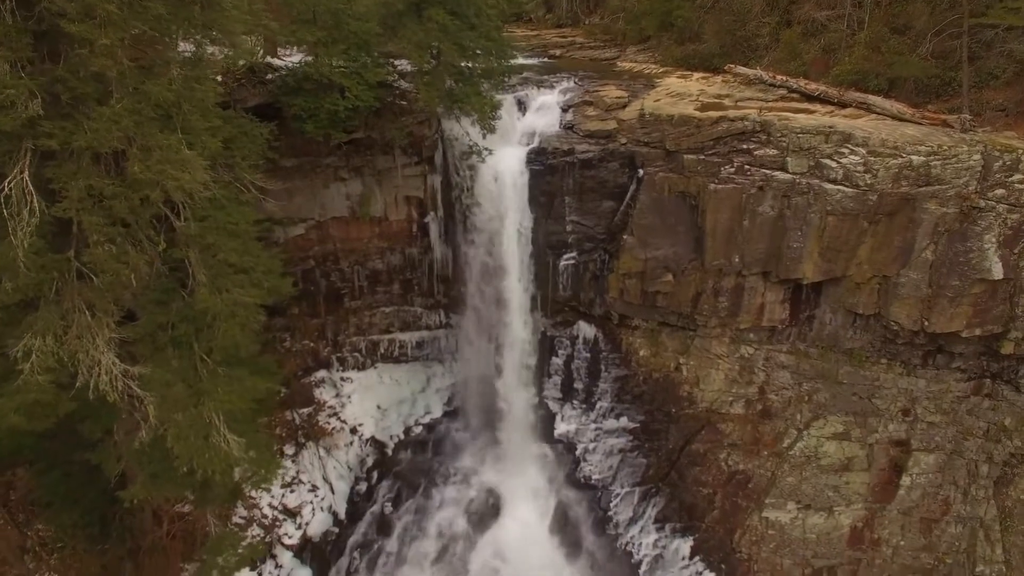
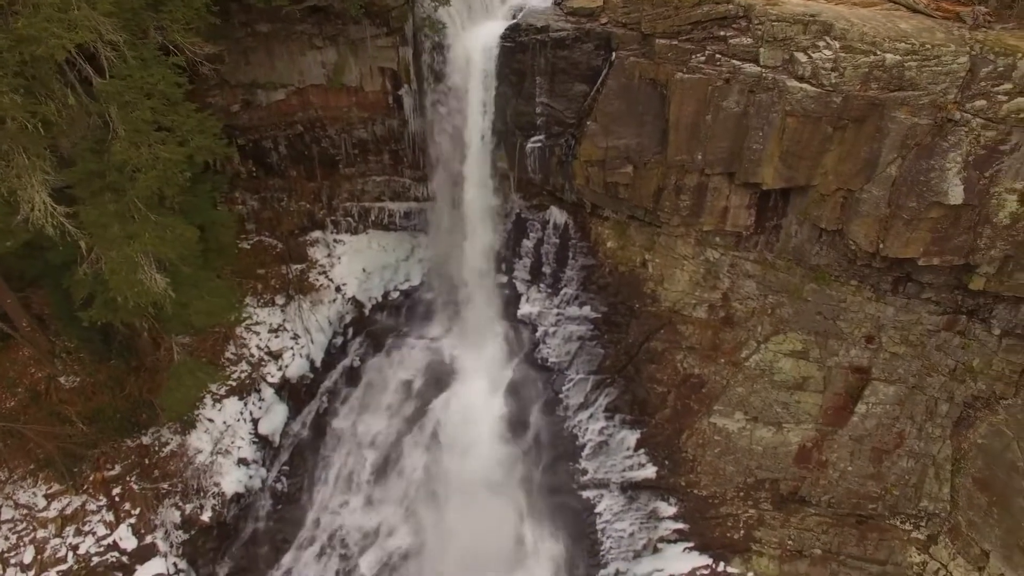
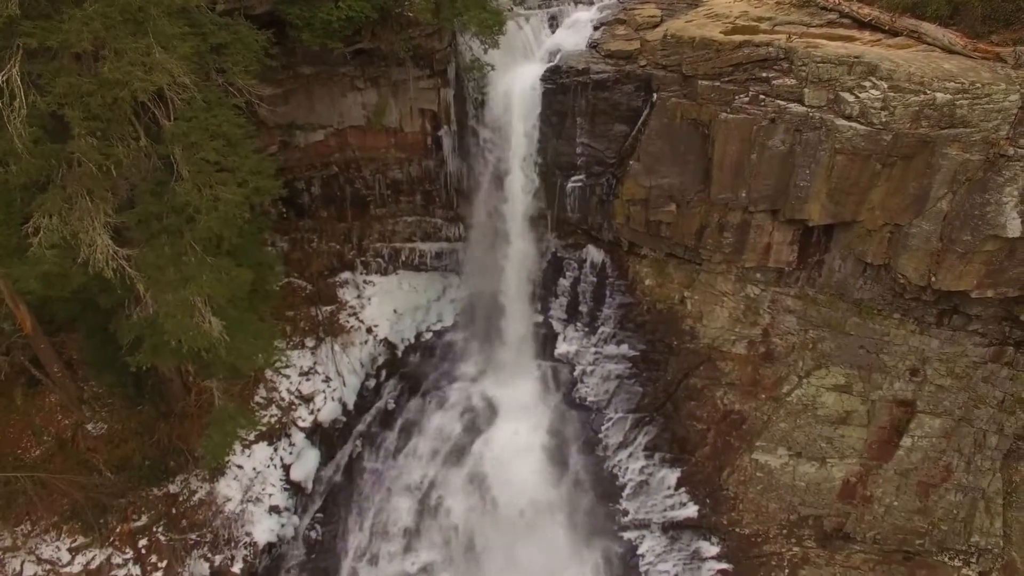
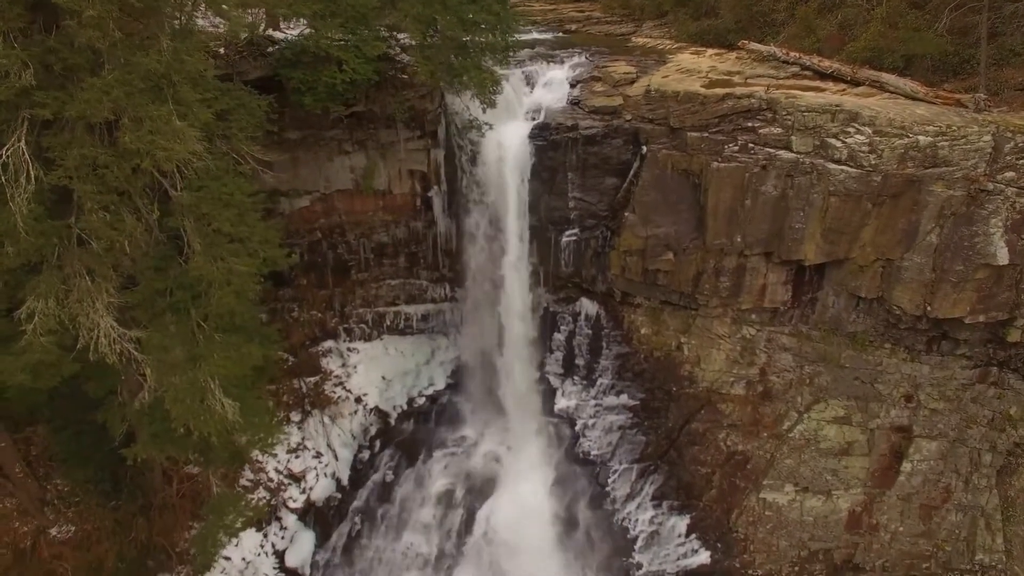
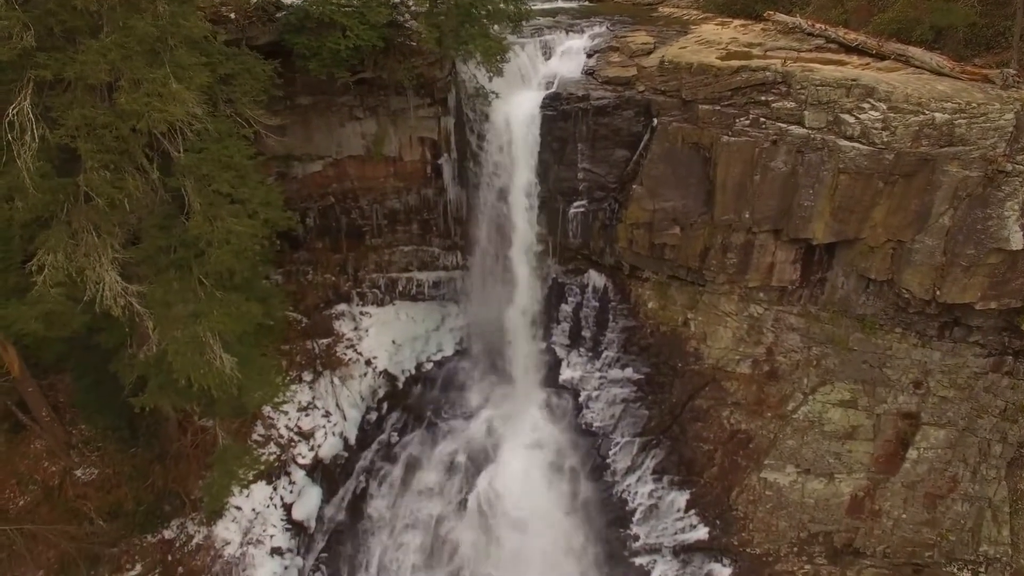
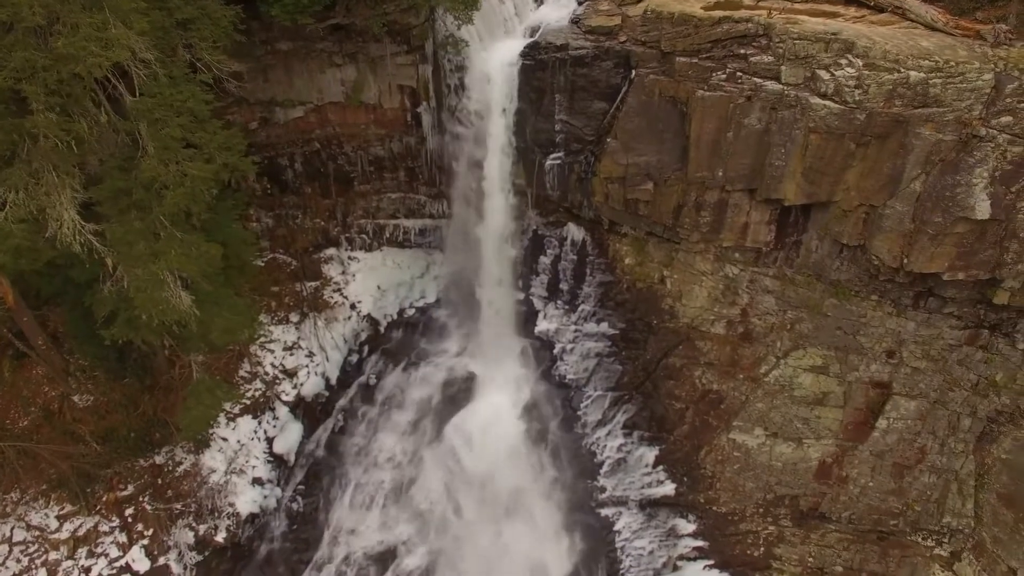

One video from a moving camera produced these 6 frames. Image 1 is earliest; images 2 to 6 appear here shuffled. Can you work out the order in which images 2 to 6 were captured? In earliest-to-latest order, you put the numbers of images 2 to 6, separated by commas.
4, 5, 3, 6, 2
